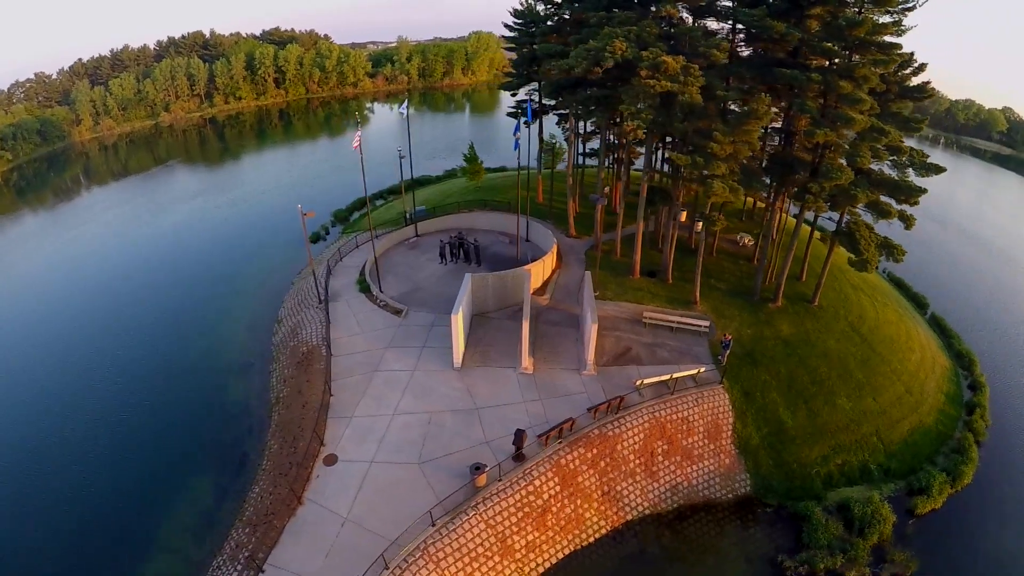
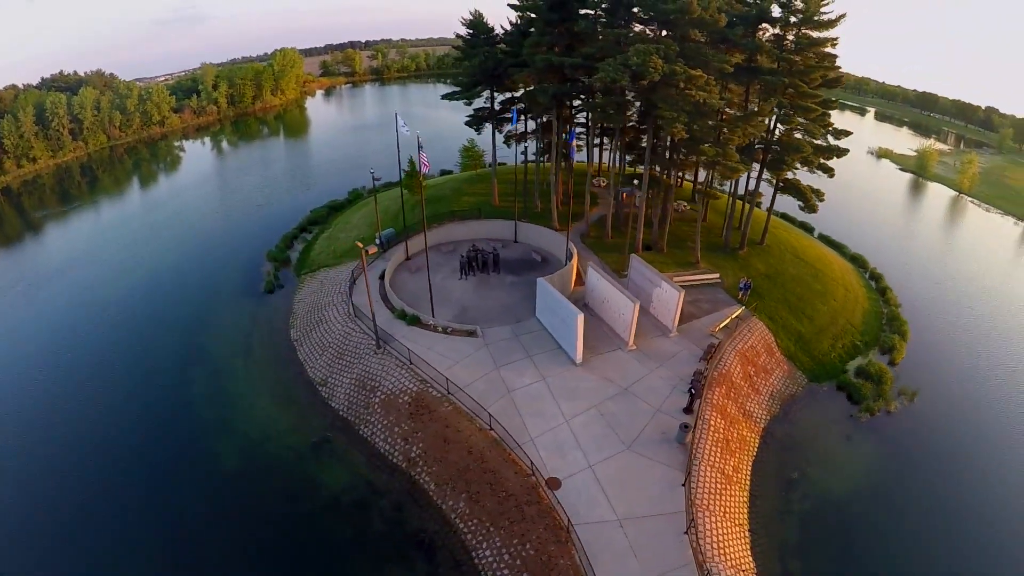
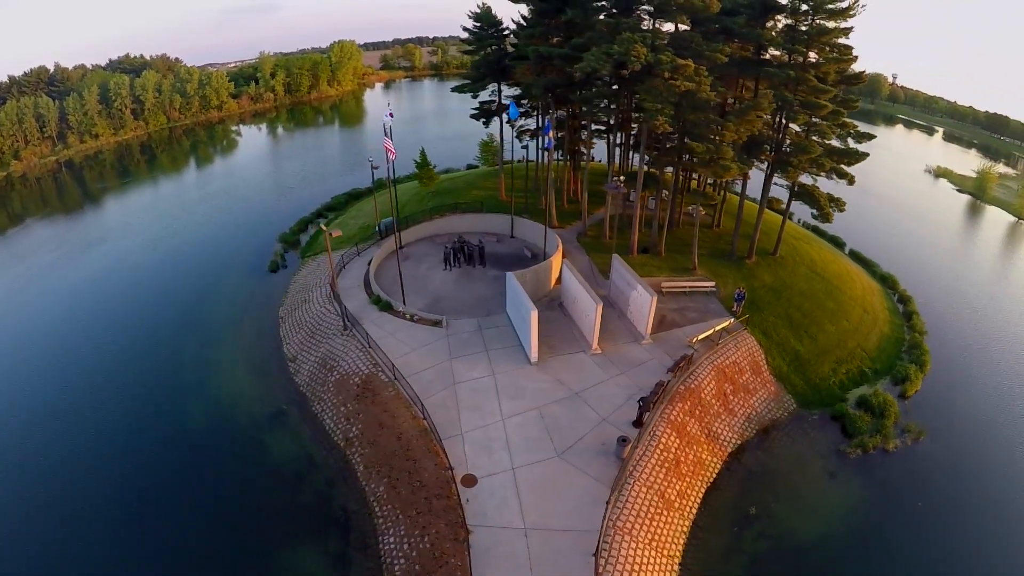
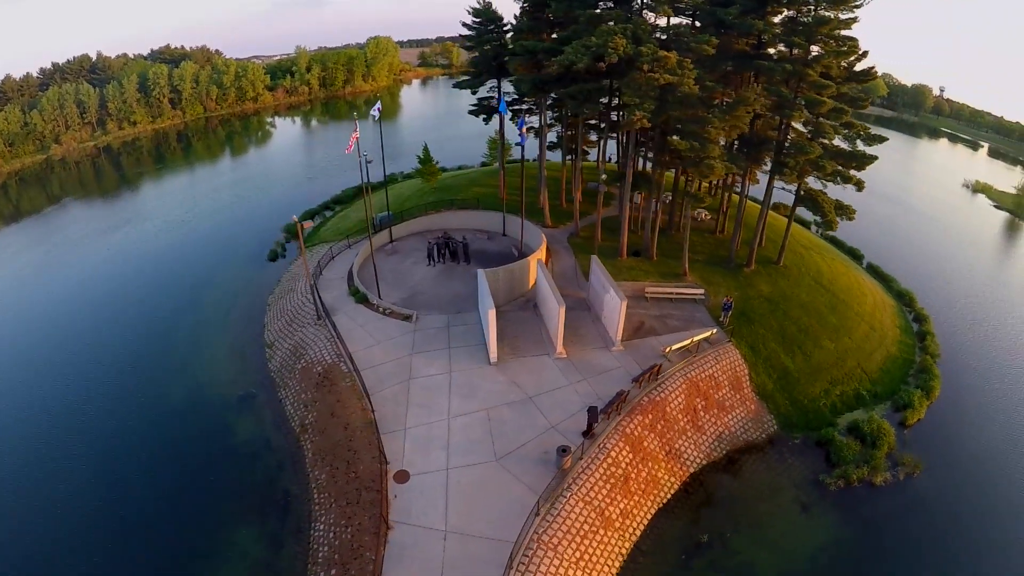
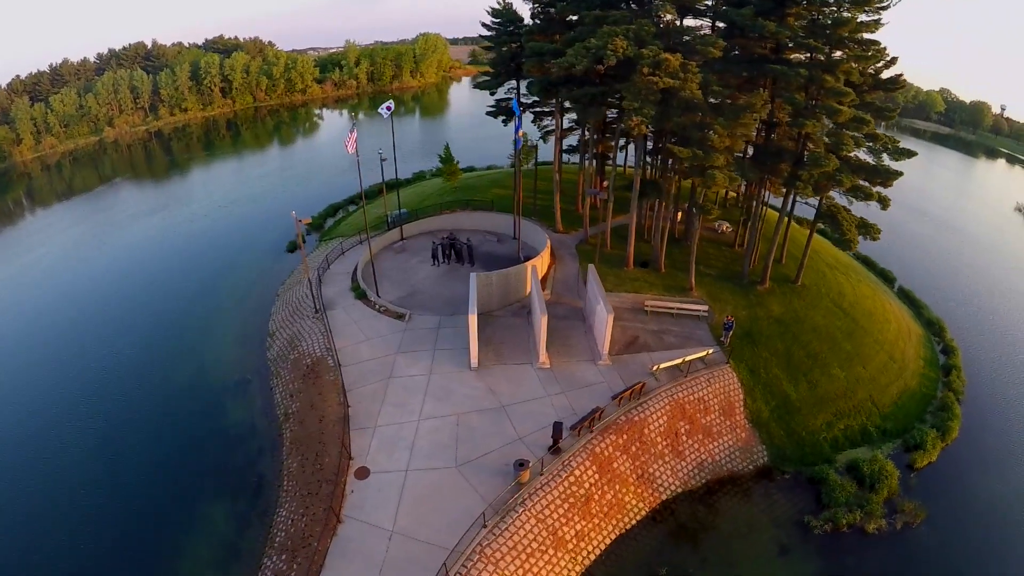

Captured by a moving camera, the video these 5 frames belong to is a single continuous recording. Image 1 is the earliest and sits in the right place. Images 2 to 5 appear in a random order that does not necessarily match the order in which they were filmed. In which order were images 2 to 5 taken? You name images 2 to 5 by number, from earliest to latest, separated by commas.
5, 4, 3, 2
